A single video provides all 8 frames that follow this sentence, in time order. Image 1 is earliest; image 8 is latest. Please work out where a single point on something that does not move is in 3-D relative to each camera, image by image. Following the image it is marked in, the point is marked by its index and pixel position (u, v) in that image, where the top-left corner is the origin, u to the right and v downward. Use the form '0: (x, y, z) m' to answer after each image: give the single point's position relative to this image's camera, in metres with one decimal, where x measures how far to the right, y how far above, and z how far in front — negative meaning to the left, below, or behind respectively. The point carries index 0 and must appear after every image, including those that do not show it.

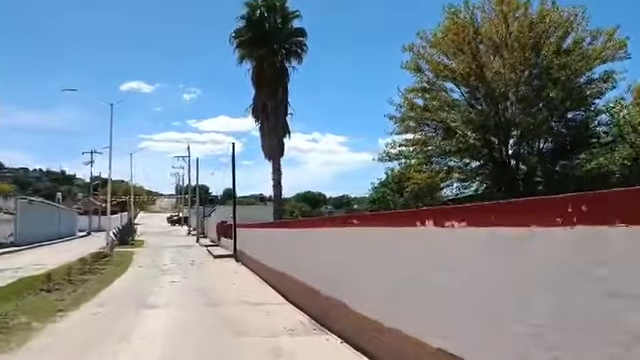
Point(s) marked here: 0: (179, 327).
0: (-3.1, -3.2, +13.4) m
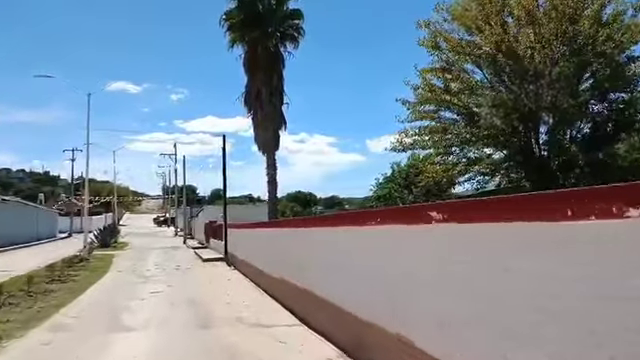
0: (-2.7, -2.9, +10.0) m
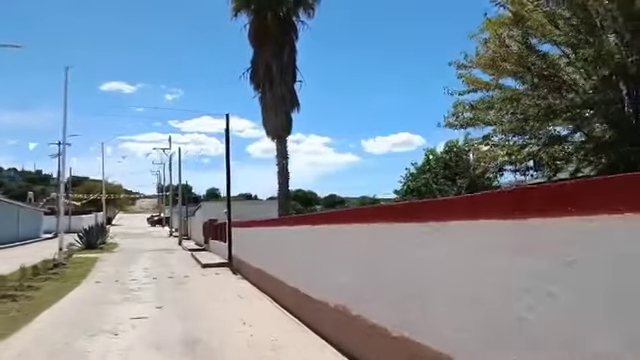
0: (-1.5, -2.5, +4.8) m
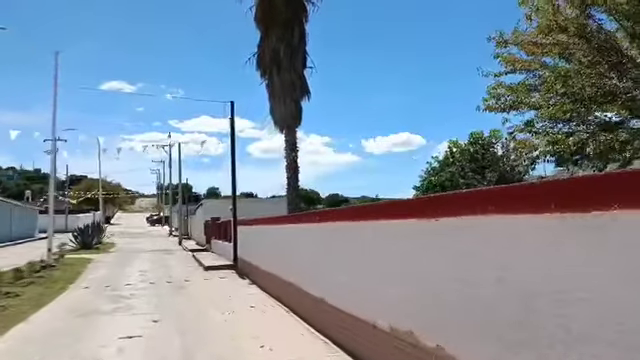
0: (-1.0, -2.2, +2.5) m
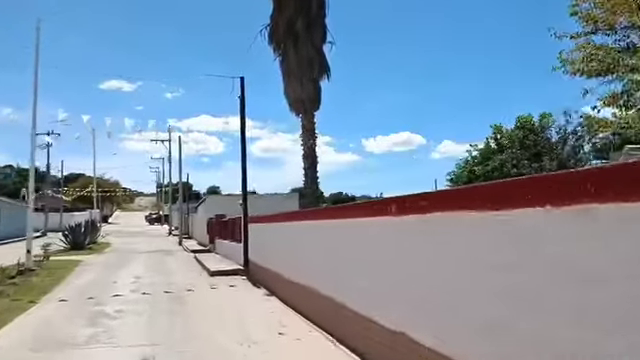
0: (-0.1, -1.9, -1.1) m
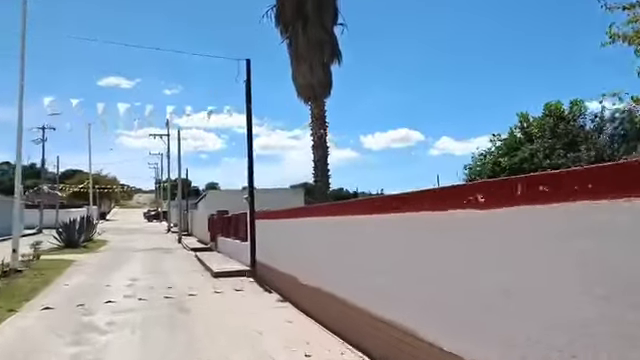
0: (+0.3, -1.8, -2.8) m
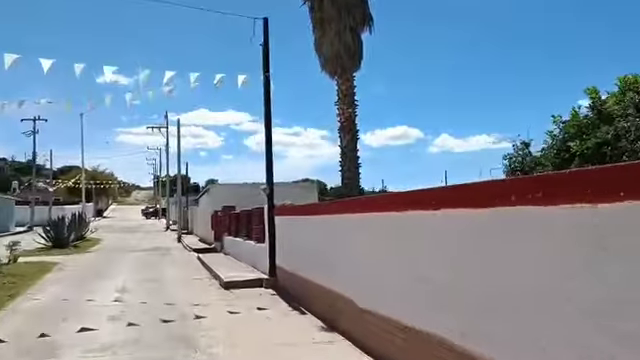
0: (+1.2, -1.6, -6.2) m
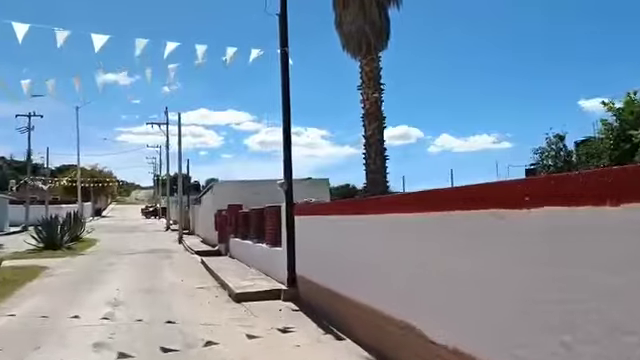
0: (+1.8, -1.5, -8.4) m
